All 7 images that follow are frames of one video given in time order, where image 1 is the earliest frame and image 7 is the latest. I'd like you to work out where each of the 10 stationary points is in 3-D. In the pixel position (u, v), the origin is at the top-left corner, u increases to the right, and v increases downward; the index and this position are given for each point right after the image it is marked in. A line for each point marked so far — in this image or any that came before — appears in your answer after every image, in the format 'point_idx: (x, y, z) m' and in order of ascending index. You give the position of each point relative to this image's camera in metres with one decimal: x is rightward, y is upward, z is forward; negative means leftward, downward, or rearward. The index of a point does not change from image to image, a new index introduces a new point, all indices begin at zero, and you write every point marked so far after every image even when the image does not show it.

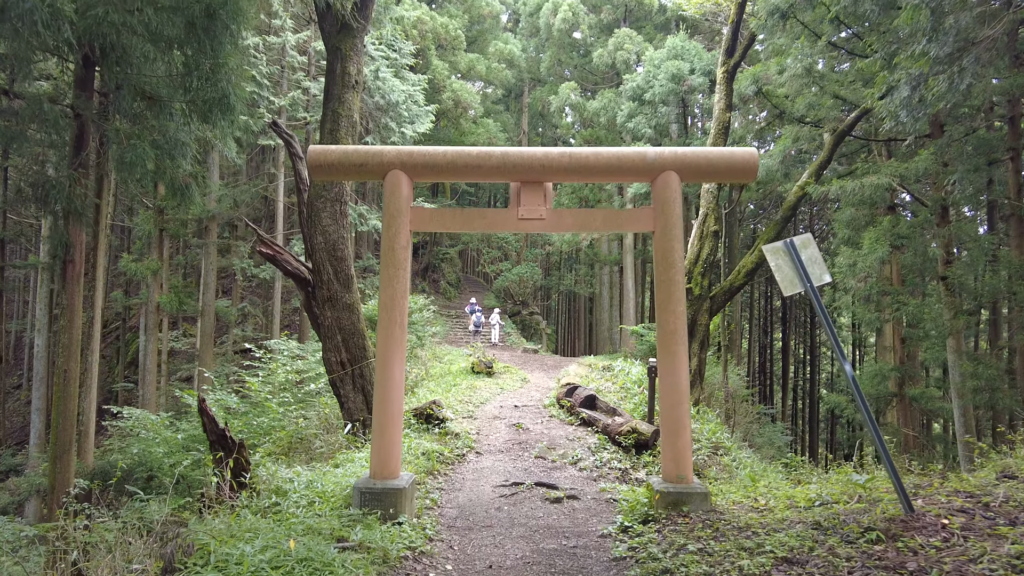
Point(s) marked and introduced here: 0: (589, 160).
0: (+0.6, +0.9, +4.4) m
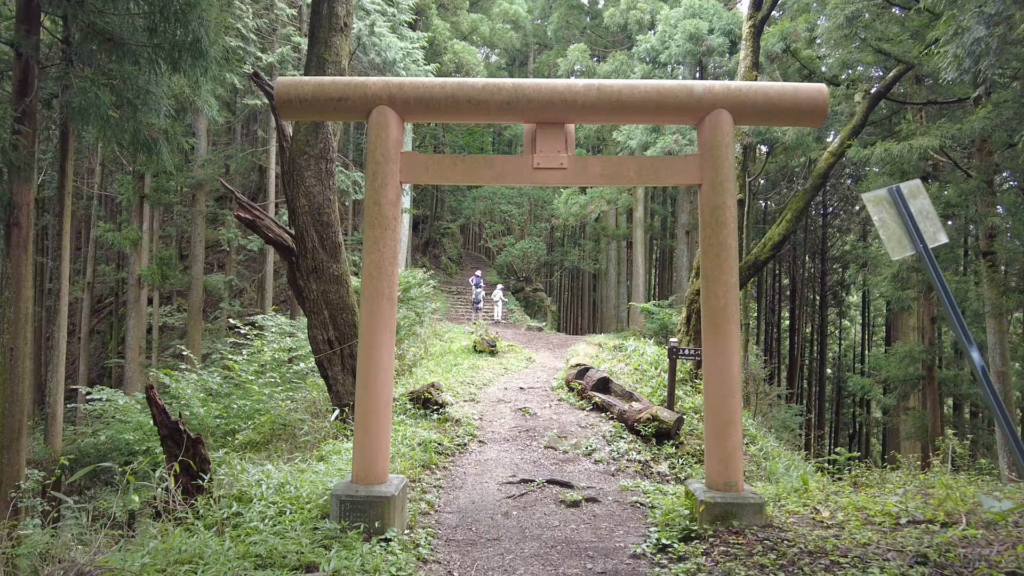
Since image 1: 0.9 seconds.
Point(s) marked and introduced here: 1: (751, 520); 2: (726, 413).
0: (+0.6, +1.1, +3.5) m
1: (+1.3, -1.3, +3.4) m
2: (+1.2, -0.7, +3.5) m
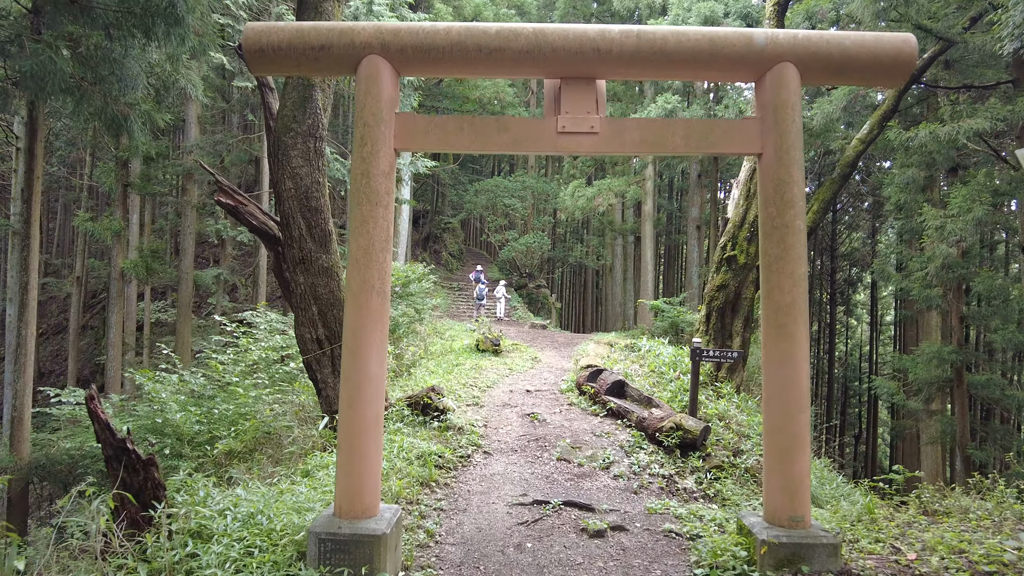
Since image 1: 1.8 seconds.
0: (+0.7, +1.2, +2.9) m
1: (+1.4, -1.3, +2.8) m
2: (+1.3, -0.7, +2.9) m
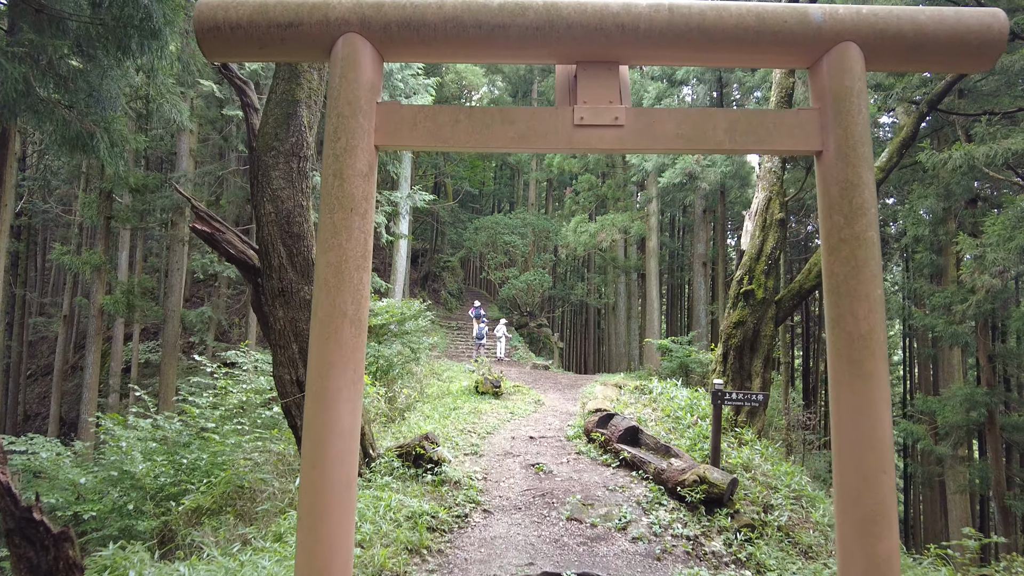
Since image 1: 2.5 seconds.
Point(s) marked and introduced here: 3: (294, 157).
0: (+0.8, +1.0, +2.4) m
1: (+1.4, -1.3, +2.1) m
2: (+1.4, -0.8, +2.3) m
3: (-1.8, +1.1, +5.1) m
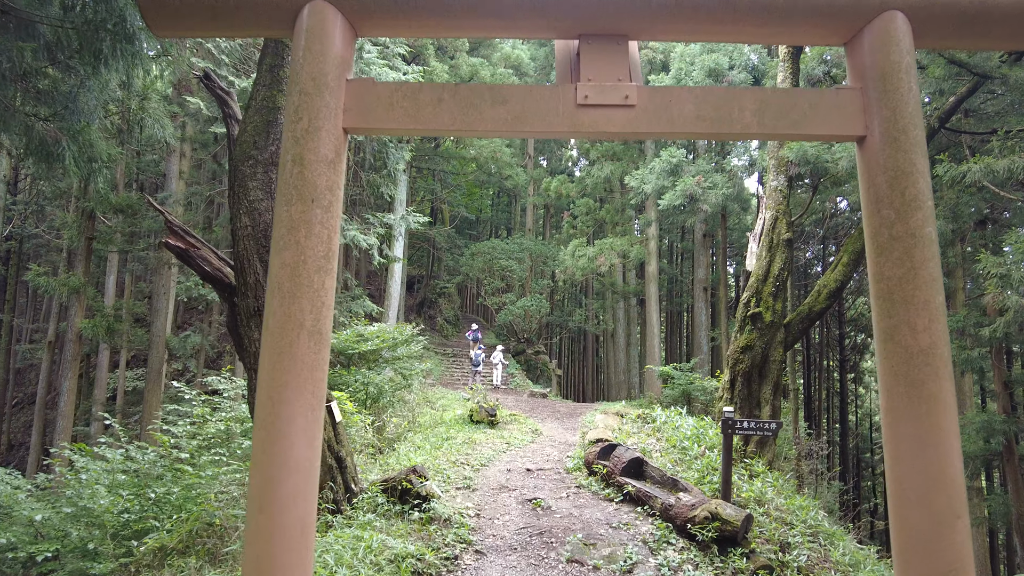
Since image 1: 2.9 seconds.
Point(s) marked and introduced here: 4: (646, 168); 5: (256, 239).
0: (+0.7, +1.0, +2.1) m
1: (+1.4, -1.4, +1.7) m
2: (+1.3, -0.8, +1.9) m
3: (-1.9, +0.9, +4.7) m
4: (+2.9, +2.6, +13.0) m
5: (-2.0, +0.4, +4.7) m
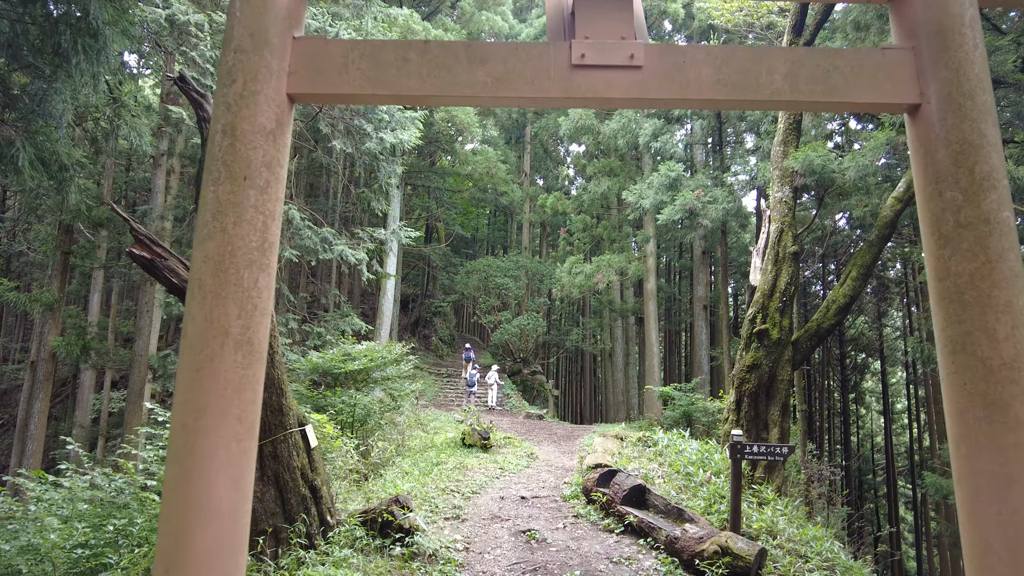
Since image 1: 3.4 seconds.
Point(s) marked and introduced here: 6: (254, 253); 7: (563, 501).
0: (+0.7, +1.0, +1.7) m
1: (+1.4, -1.3, +1.3) m
2: (+1.3, -0.8, +1.5) m
3: (-1.9, +0.8, +4.4) m
4: (+2.8, +2.2, +12.7) m
5: (-2.0, +0.3, +4.3) m
6: (-0.7, +0.1, +1.6) m
7: (+0.5, -2.3, +6.7) m
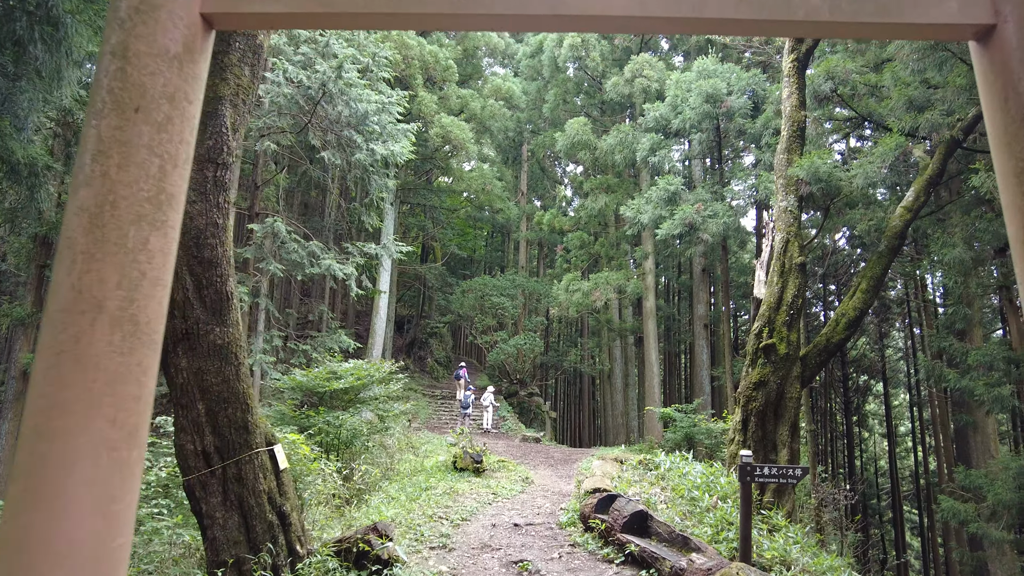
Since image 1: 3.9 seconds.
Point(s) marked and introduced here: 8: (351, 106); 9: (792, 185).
0: (+0.6, +1.1, +1.4) m
1: (+1.3, -1.3, +0.9) m
2: (+1.2, -0.7, +1.1) m
3: (-2.0, +0.8, +4.1) m
4: (+2.7, +1.9, +12.5) m
5: (-2.1, +0.2, +3.9) m
6: (-0.7, +0.2, +1.3) m
7: (+0.5, -2.4, +6.2) m
8: (-2.5, +2.9, +9.6) m
9: (+3.4, +1.2, +7.4) m
